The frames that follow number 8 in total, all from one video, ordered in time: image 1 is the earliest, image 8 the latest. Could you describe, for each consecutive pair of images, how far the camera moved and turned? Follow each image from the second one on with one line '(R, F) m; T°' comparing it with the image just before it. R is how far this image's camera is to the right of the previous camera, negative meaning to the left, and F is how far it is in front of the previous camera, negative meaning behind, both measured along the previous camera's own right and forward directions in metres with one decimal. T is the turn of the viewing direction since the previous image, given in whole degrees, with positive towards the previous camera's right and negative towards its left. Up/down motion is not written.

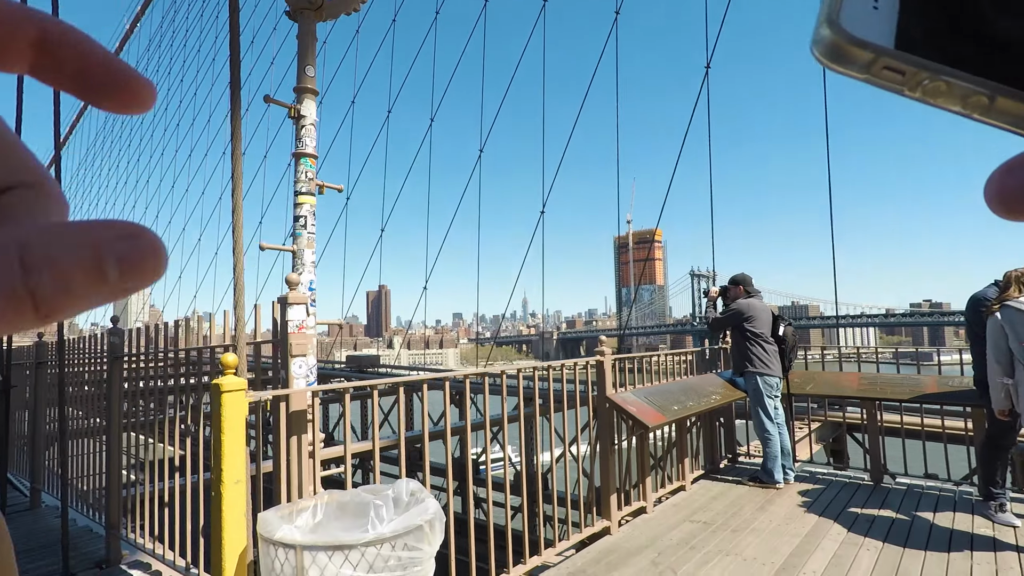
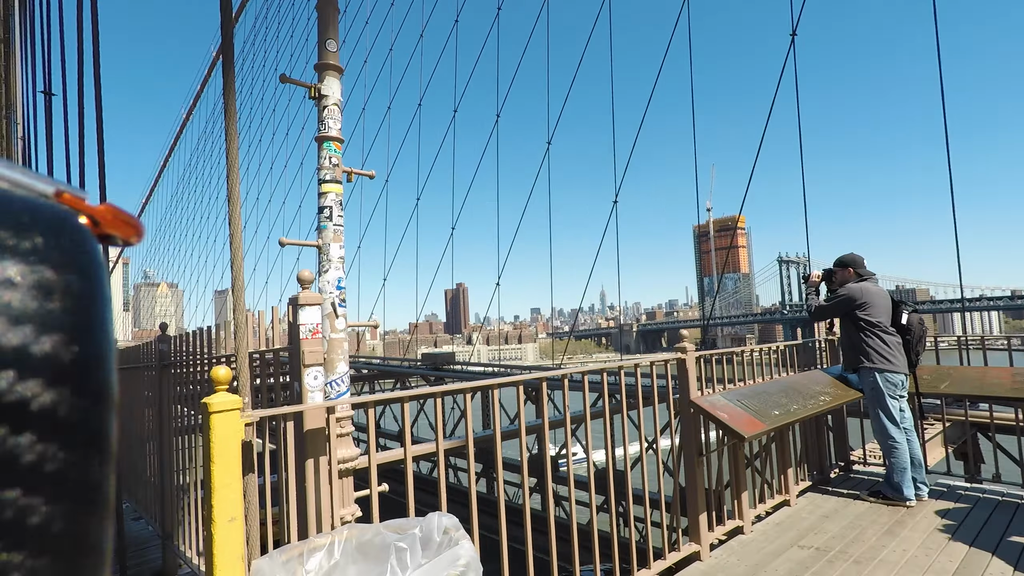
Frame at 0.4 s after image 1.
(+0.1, +0.4) m; -8°
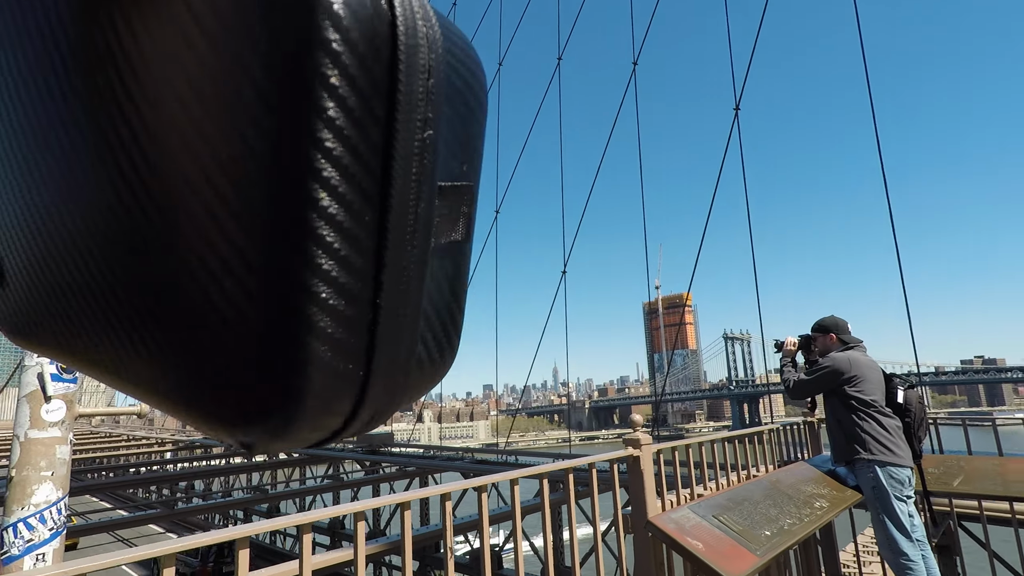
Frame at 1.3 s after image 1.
(+0.3, +0.9) m; +5°
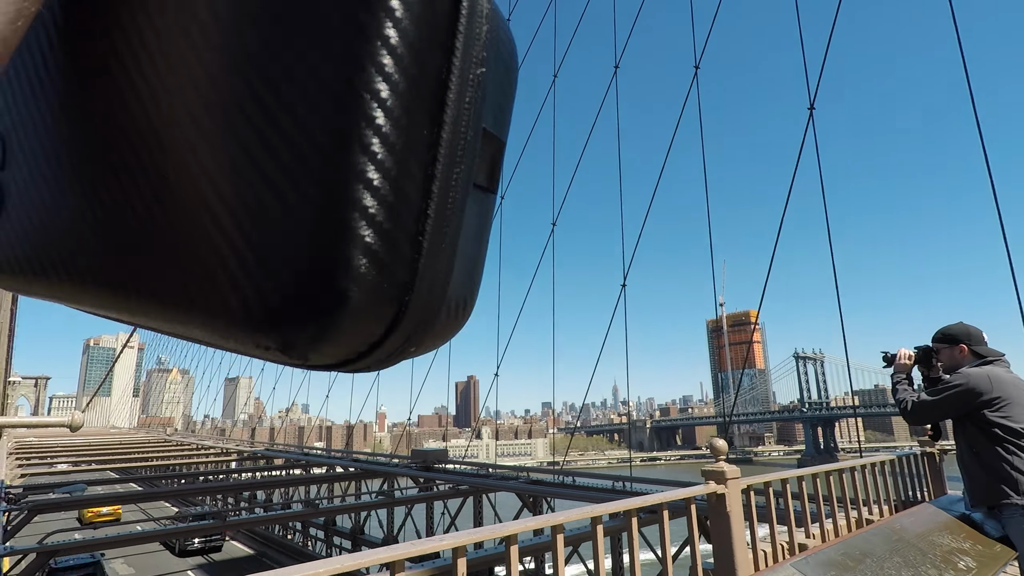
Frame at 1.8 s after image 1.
(0.0, +0.4) m; -6°
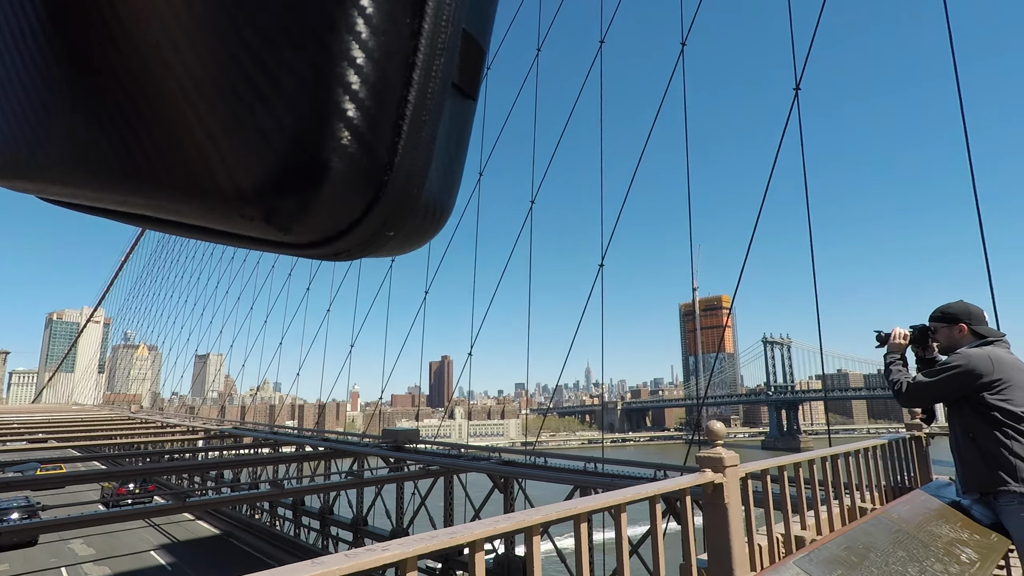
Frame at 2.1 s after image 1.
(0.0, +0.3) m; +3°
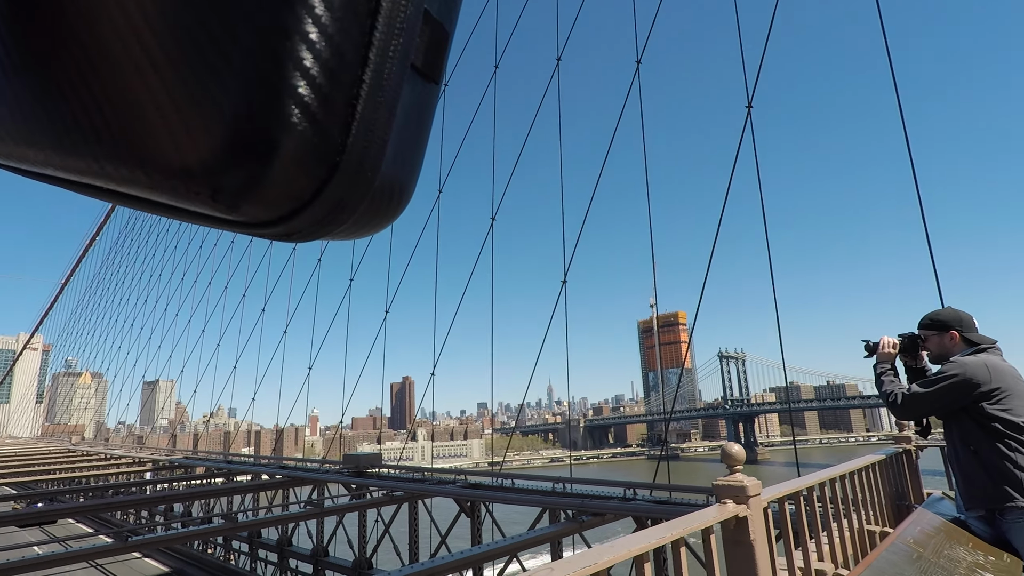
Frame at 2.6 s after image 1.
(-0.1, +0.2) m; +4°
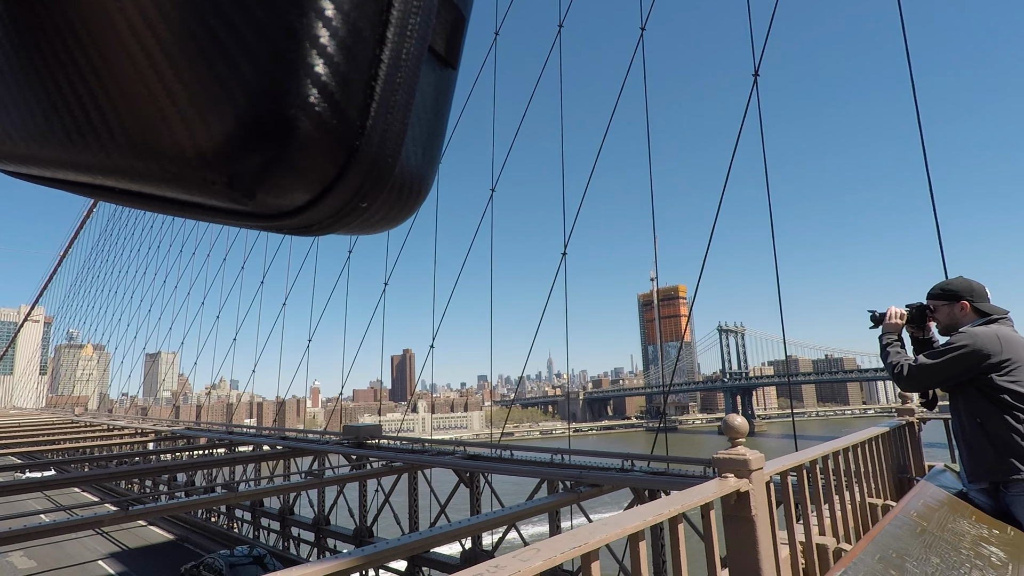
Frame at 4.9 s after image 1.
(0.0, +0.1) m; 0°
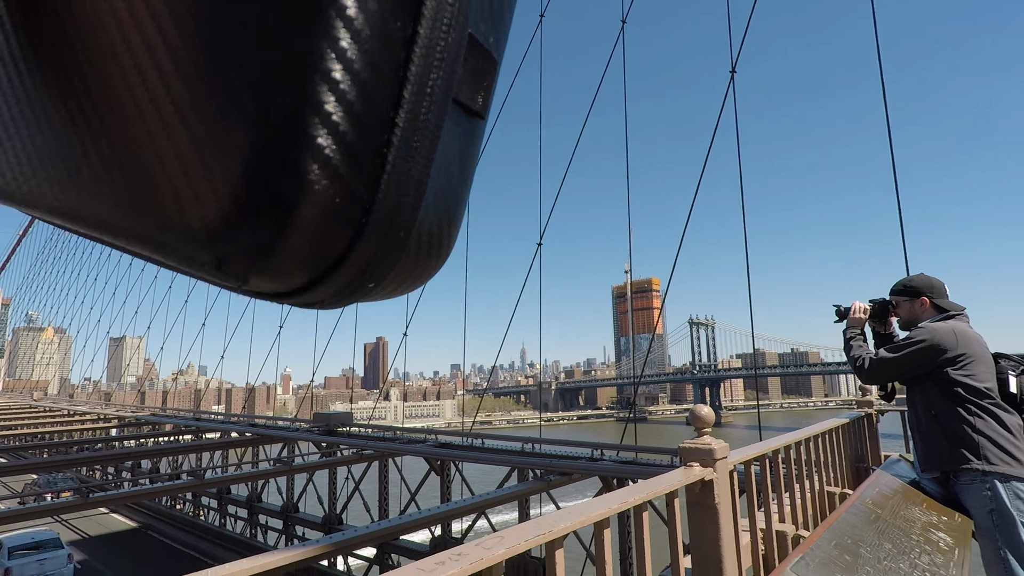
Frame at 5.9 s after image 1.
(0.0, 0.0) m; +3°
